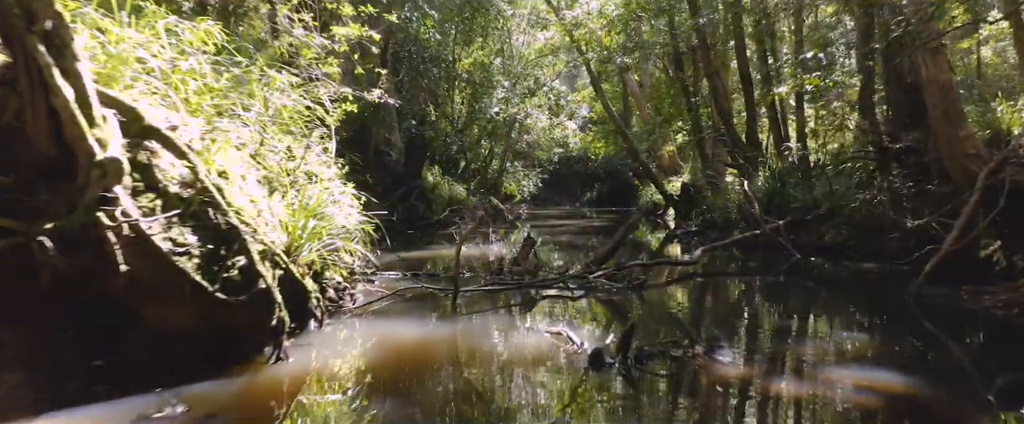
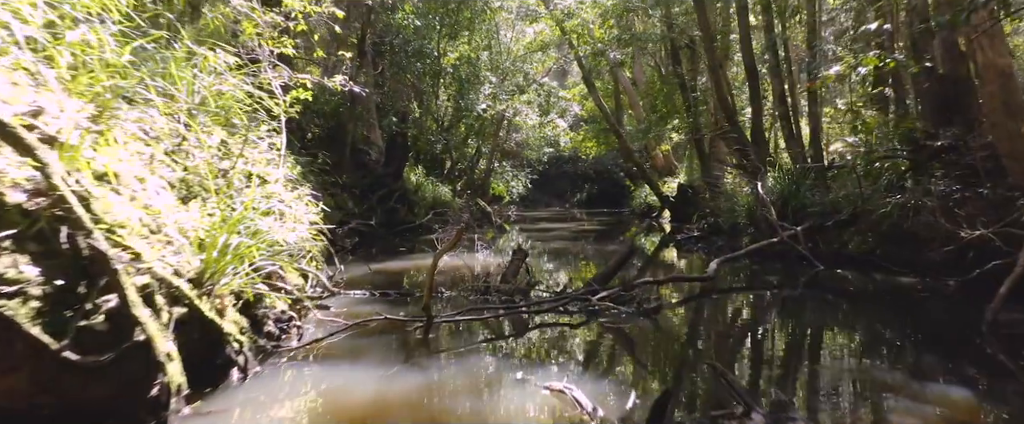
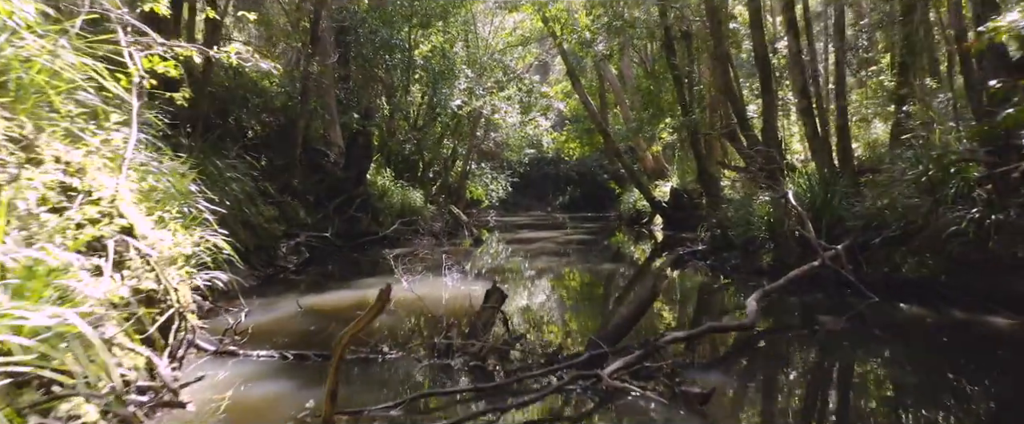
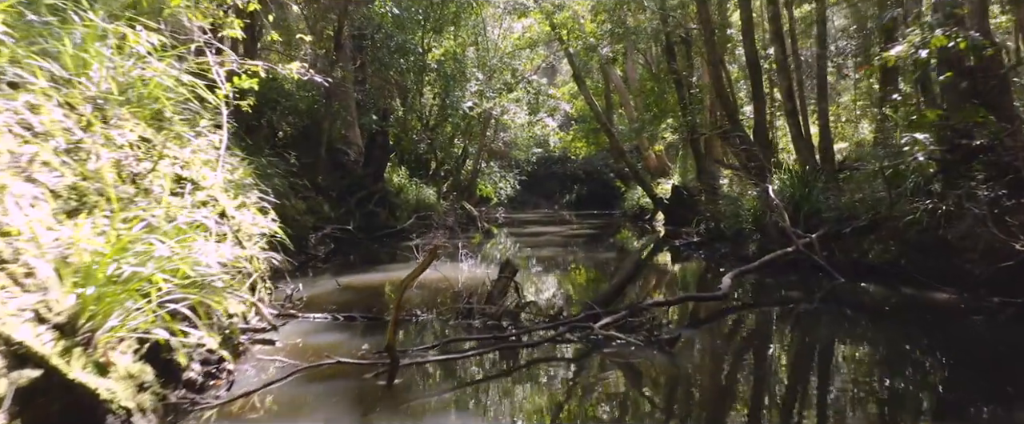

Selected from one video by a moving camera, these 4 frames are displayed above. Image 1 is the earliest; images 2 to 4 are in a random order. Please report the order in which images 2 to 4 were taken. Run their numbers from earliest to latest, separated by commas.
2, 4, 3
